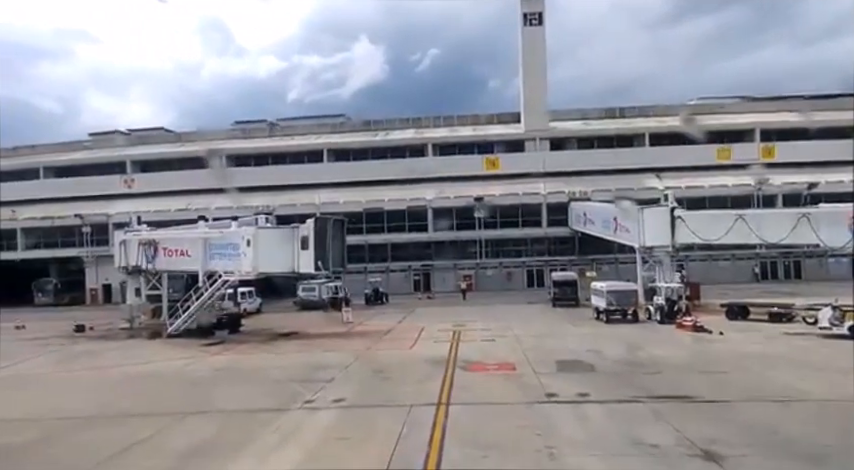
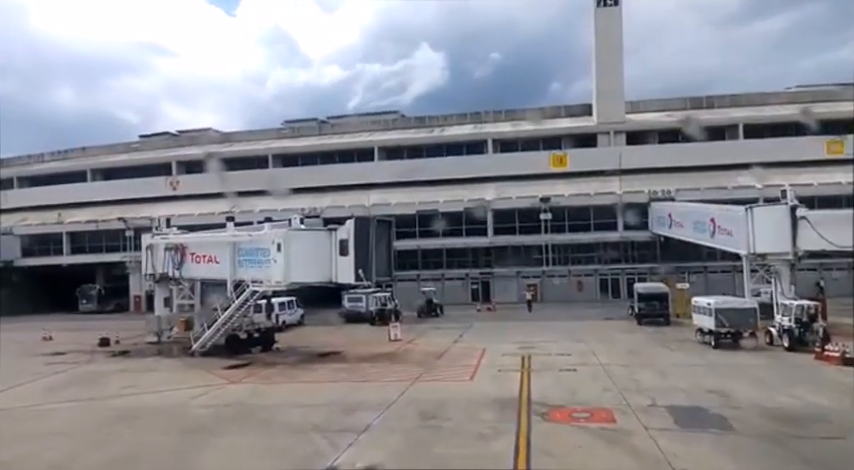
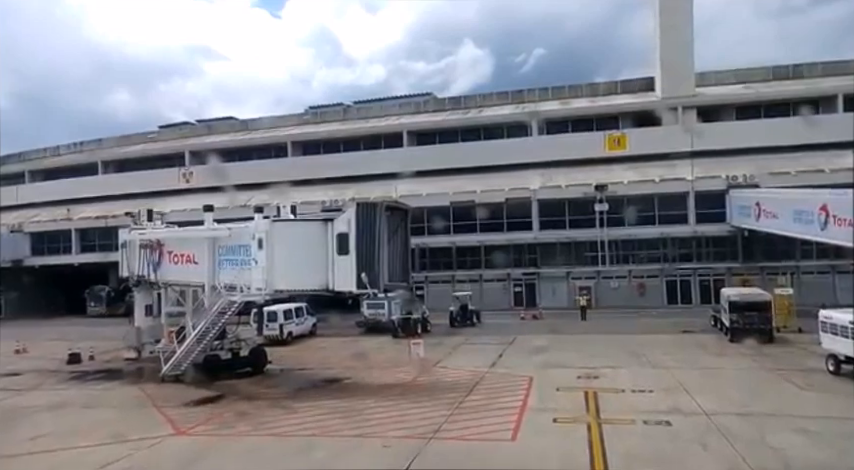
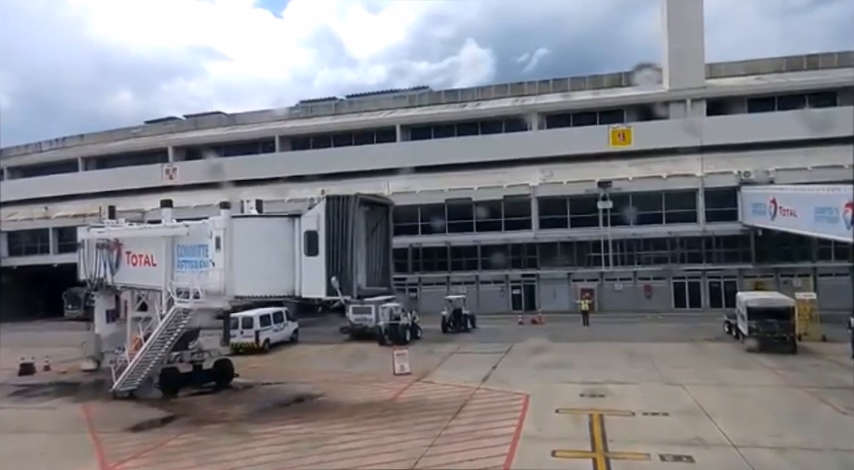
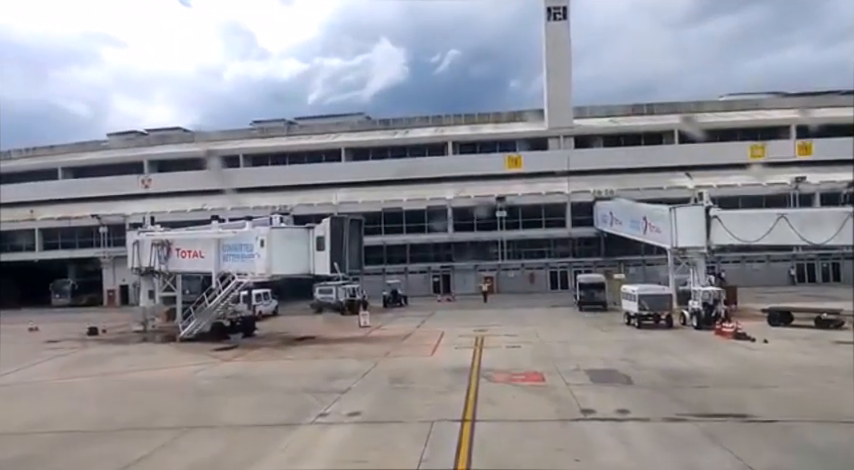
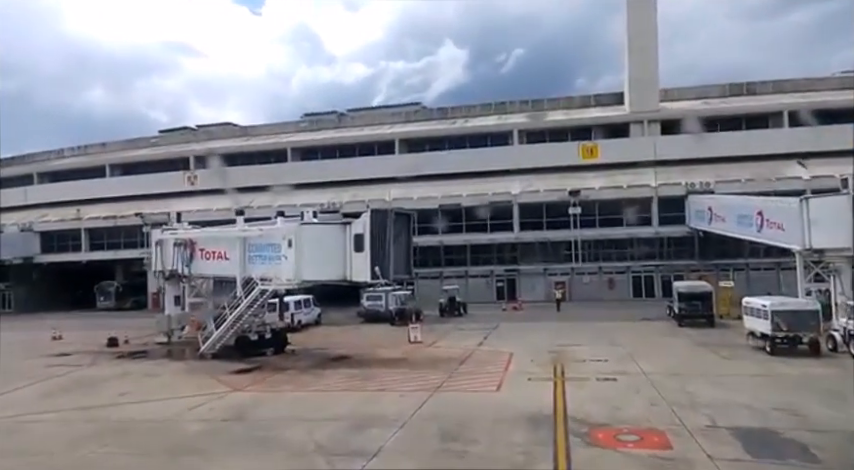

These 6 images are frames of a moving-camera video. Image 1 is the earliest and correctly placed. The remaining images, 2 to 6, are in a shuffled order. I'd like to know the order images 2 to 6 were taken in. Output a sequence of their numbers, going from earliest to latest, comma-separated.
5, 2, 6, 3, 4
